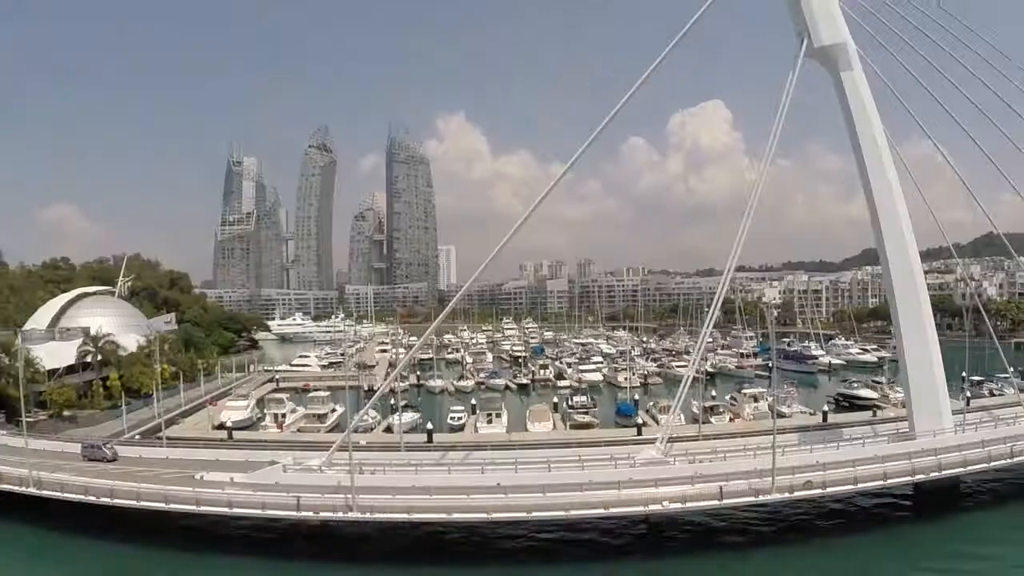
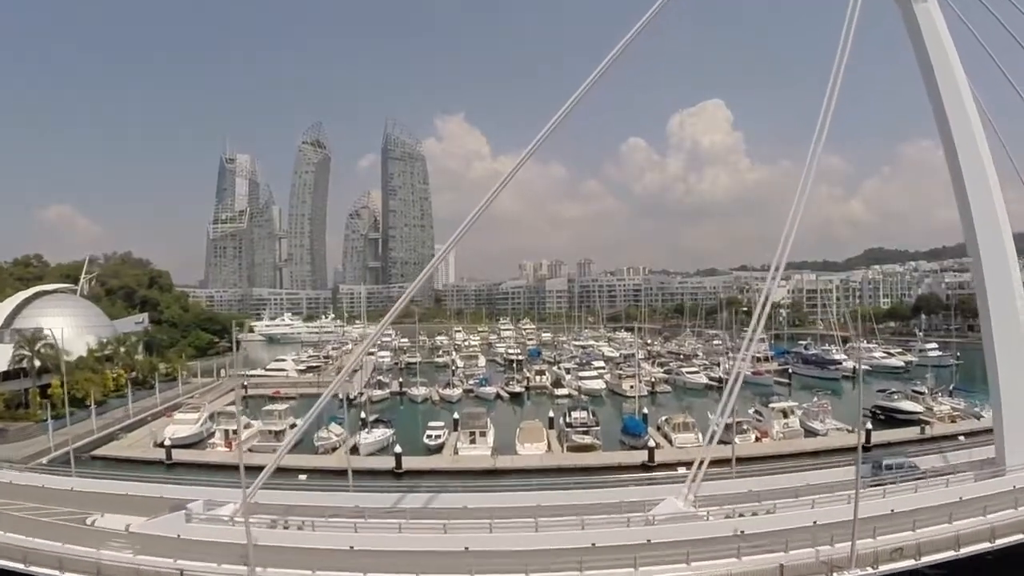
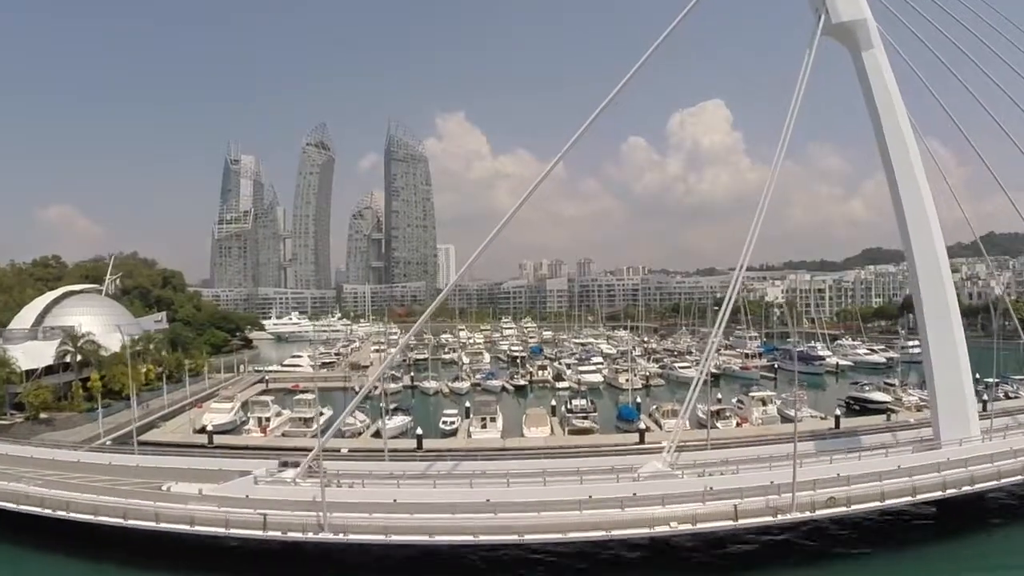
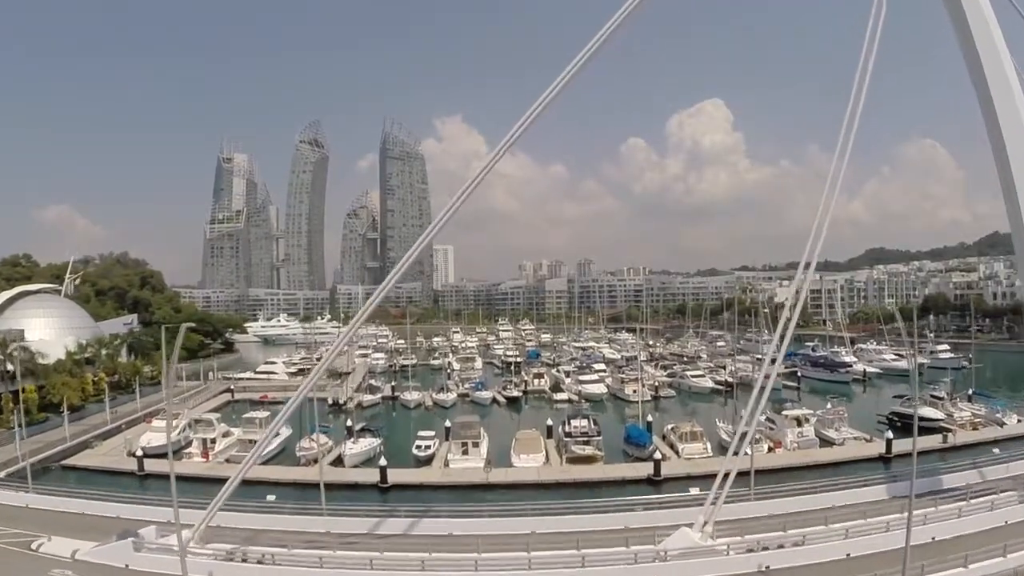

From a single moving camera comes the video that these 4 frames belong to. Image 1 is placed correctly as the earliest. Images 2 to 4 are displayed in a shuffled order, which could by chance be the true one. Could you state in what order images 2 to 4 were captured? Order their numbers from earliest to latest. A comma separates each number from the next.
3, 2, 4
